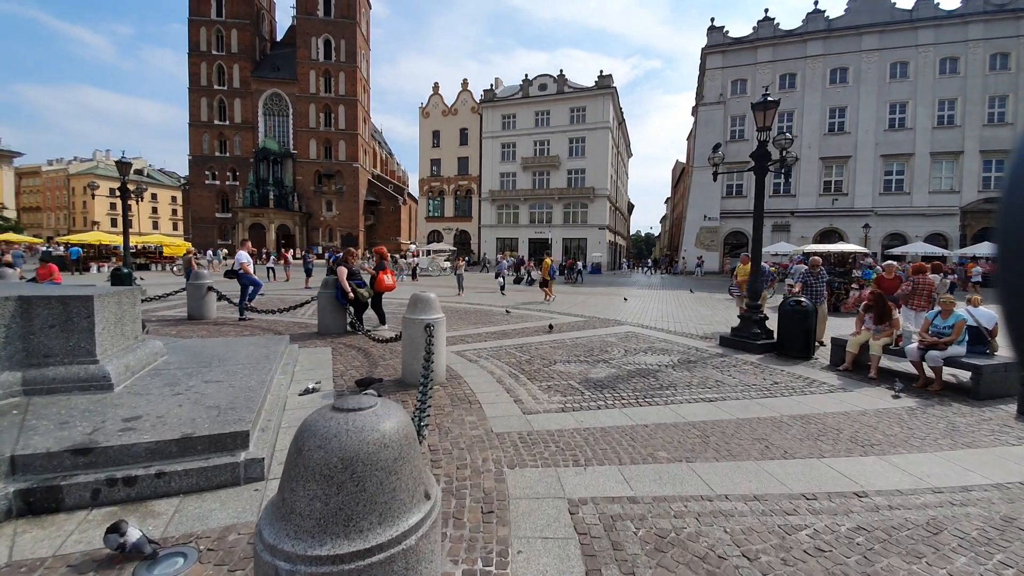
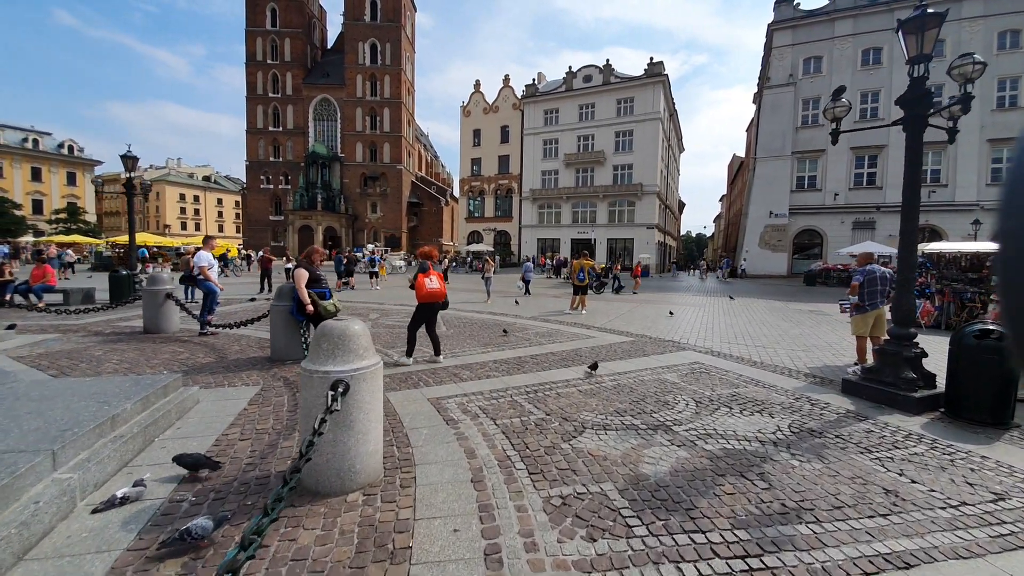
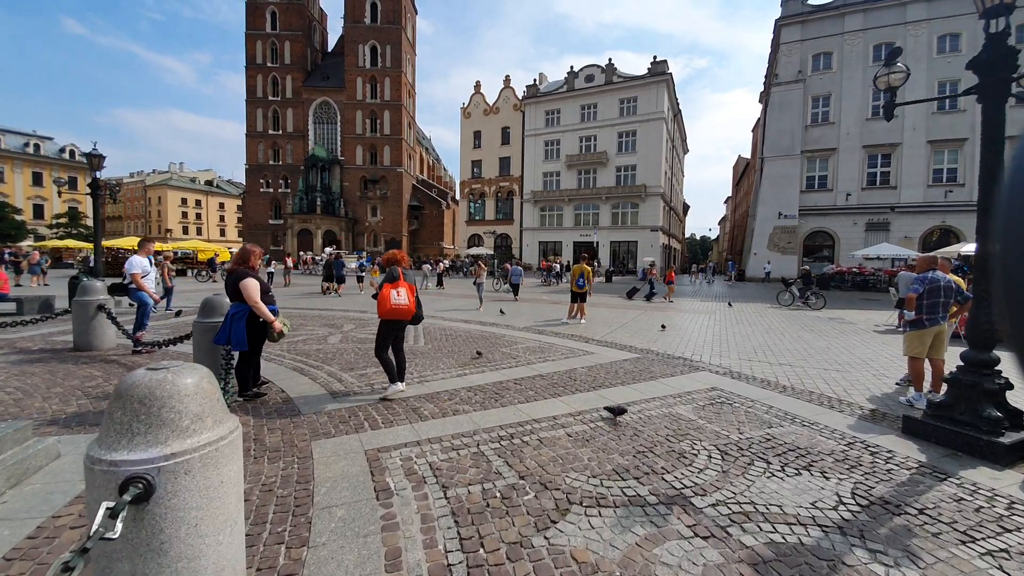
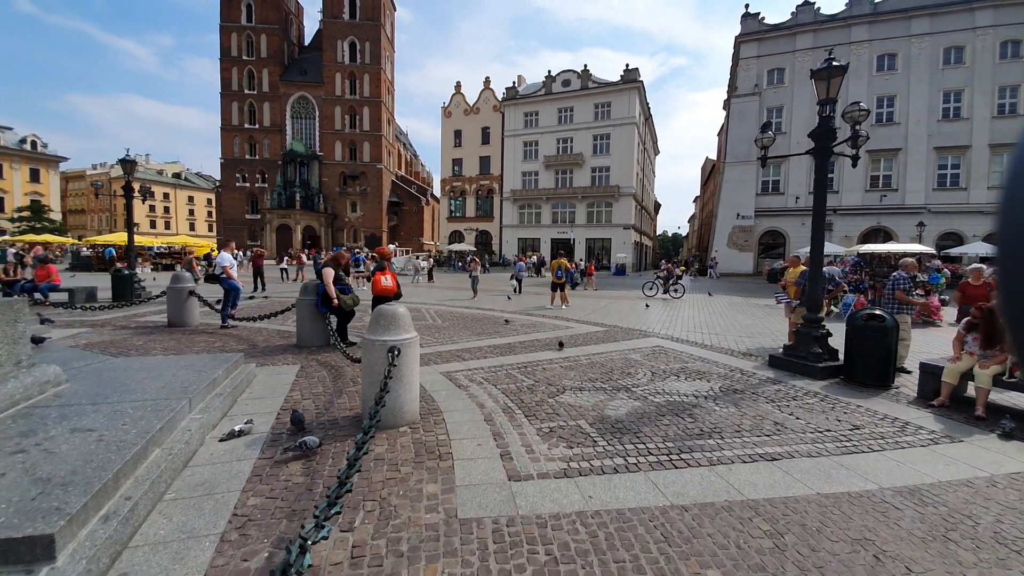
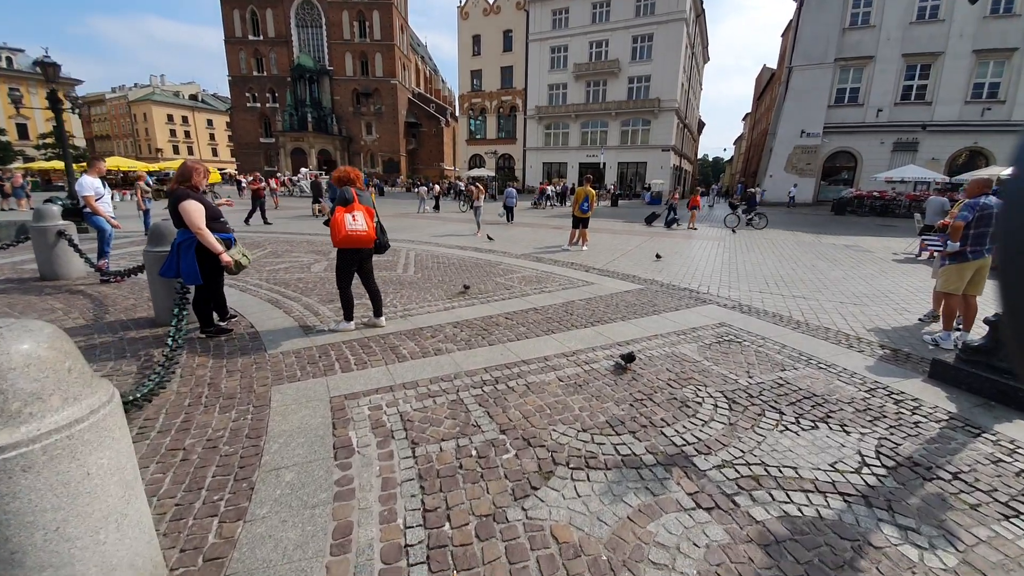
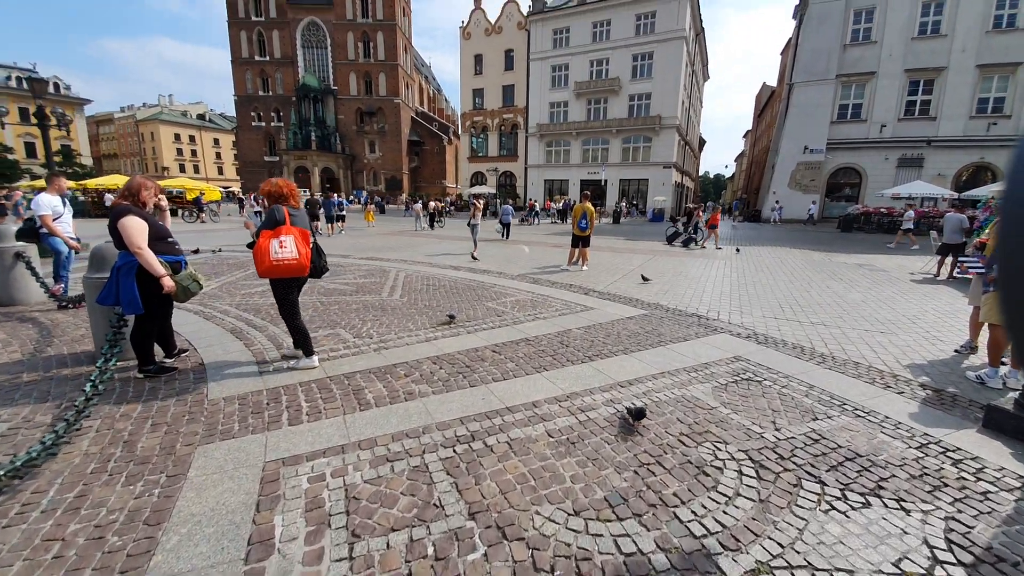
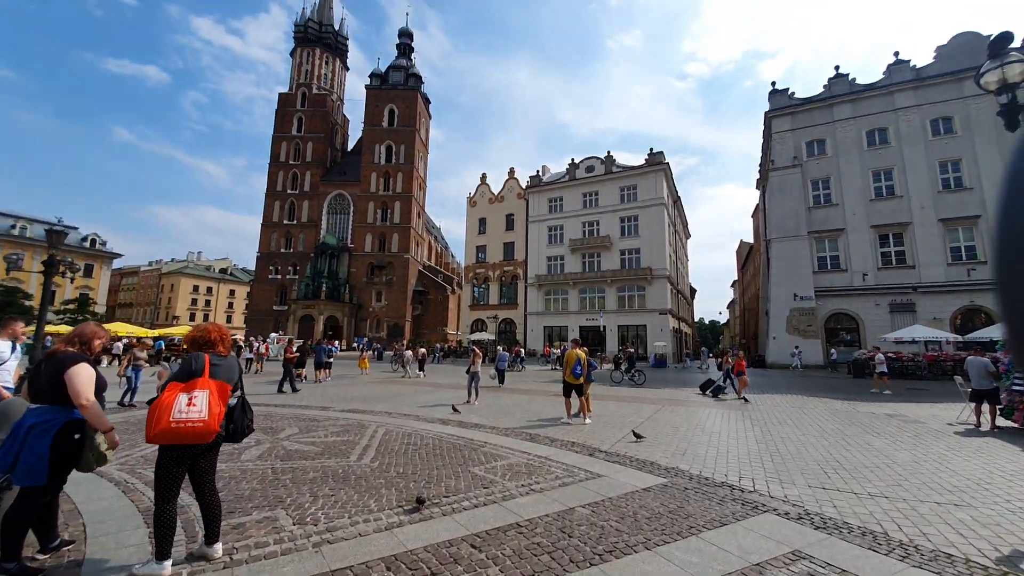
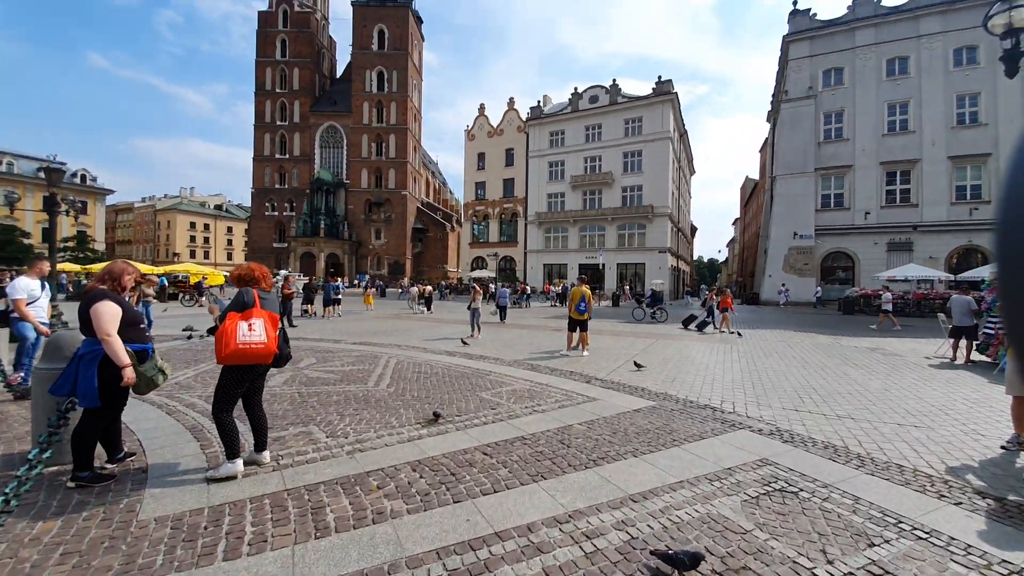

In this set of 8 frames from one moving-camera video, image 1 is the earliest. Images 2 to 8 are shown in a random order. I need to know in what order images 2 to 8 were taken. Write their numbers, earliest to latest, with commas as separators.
4, 2, 3, 5, 6, 8, 7
